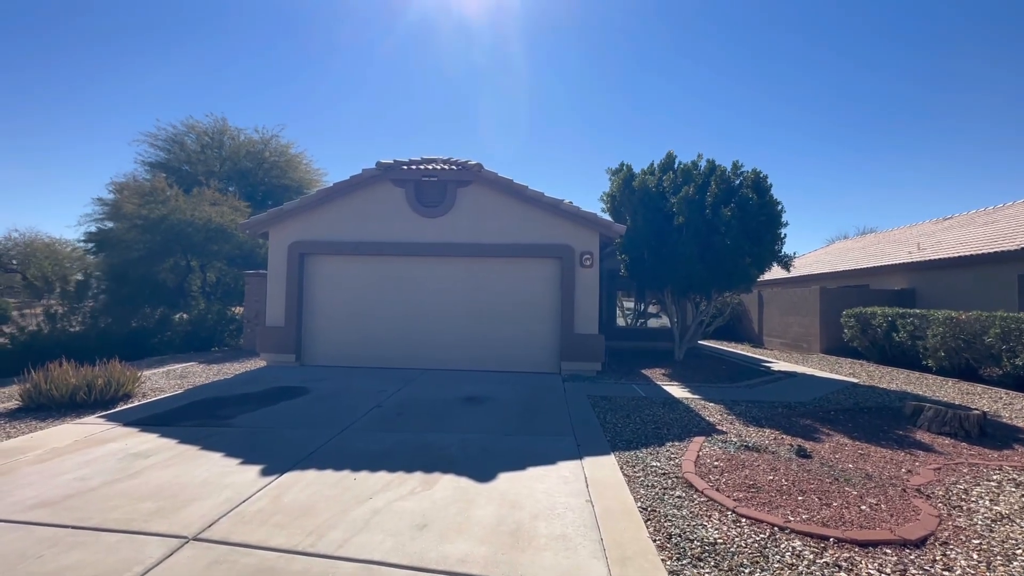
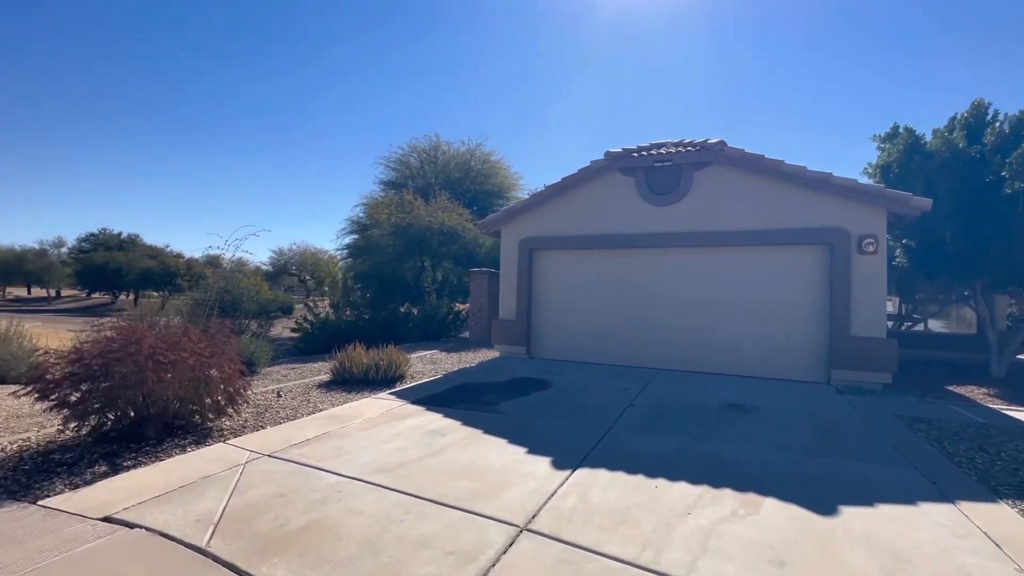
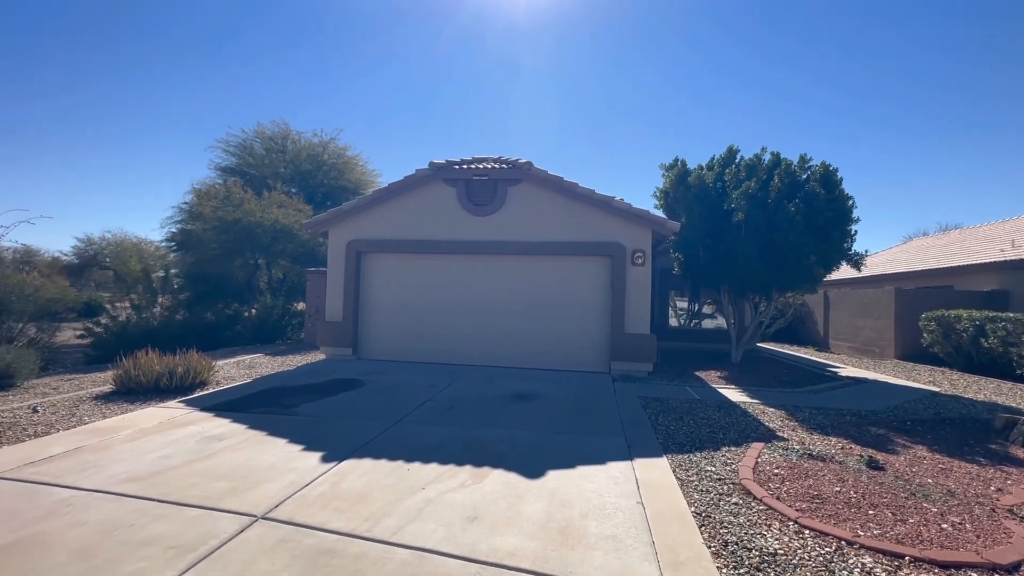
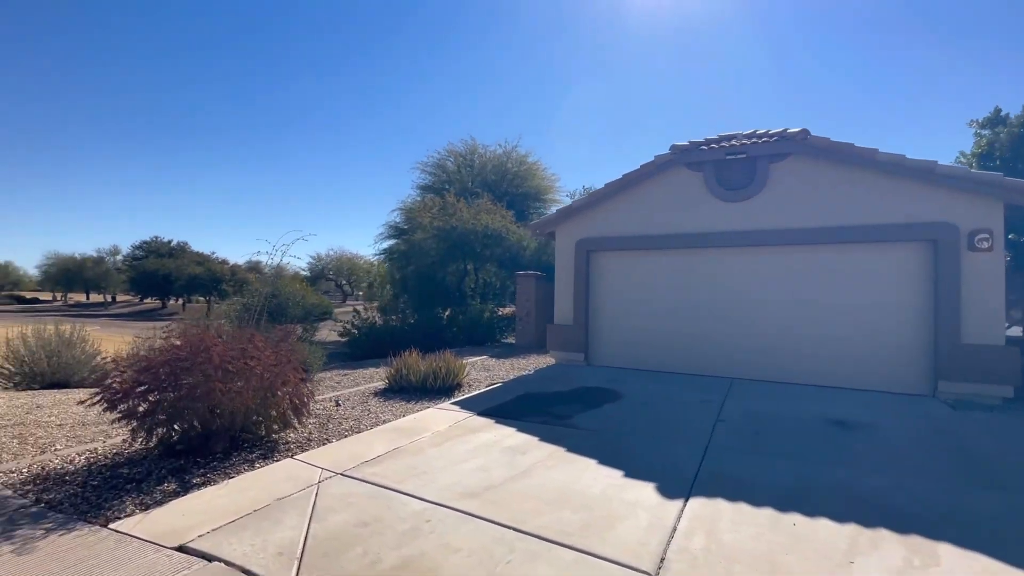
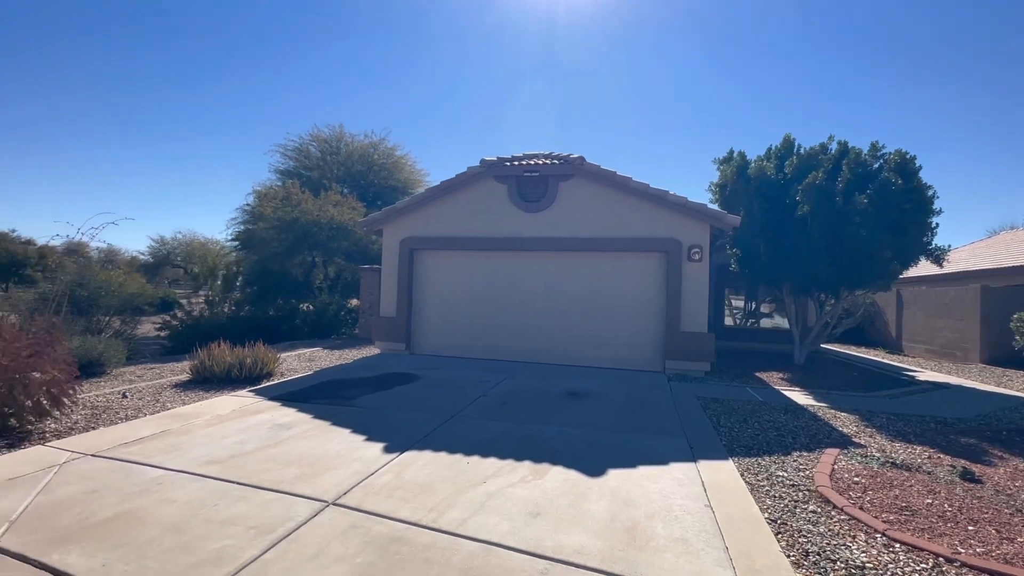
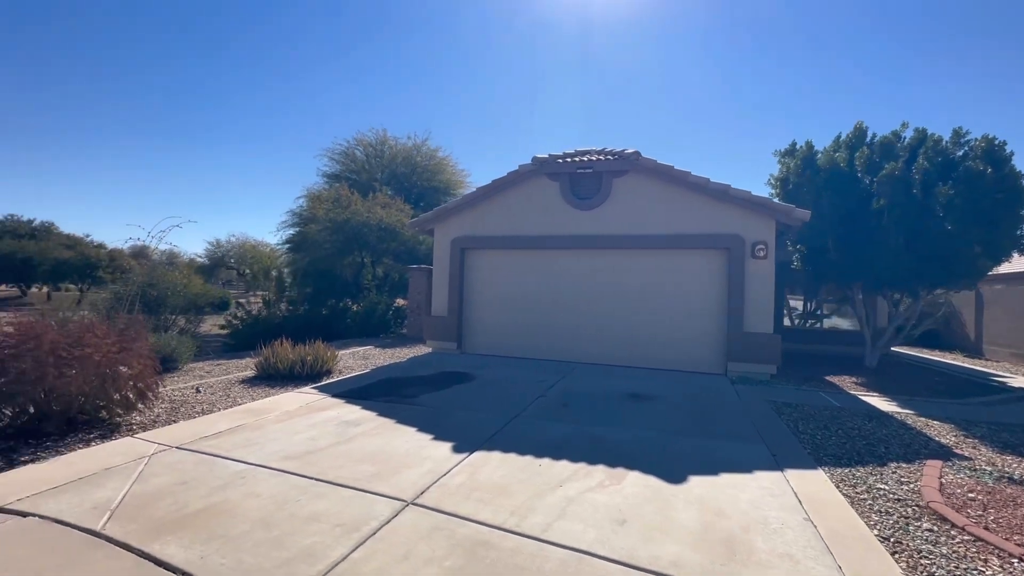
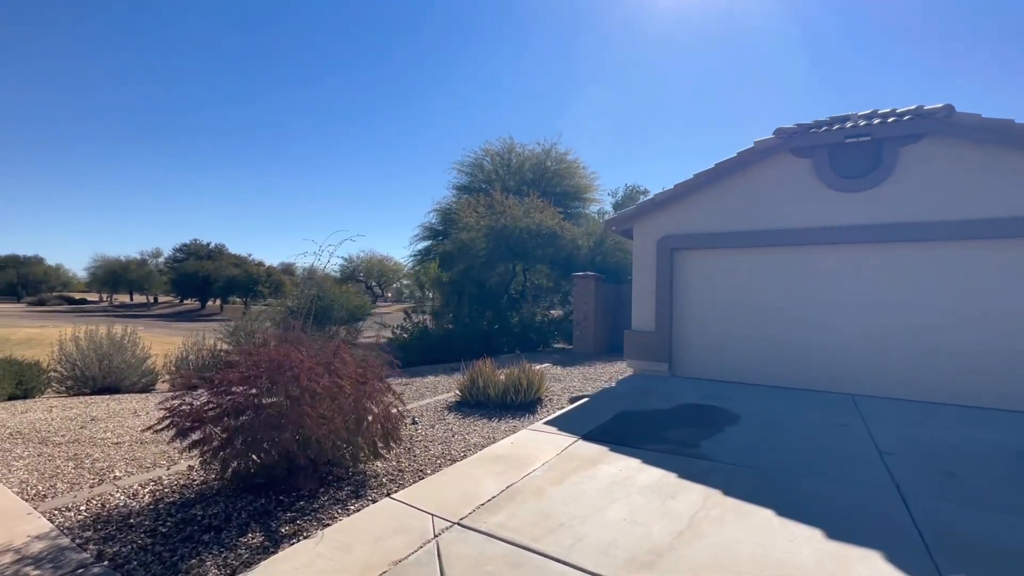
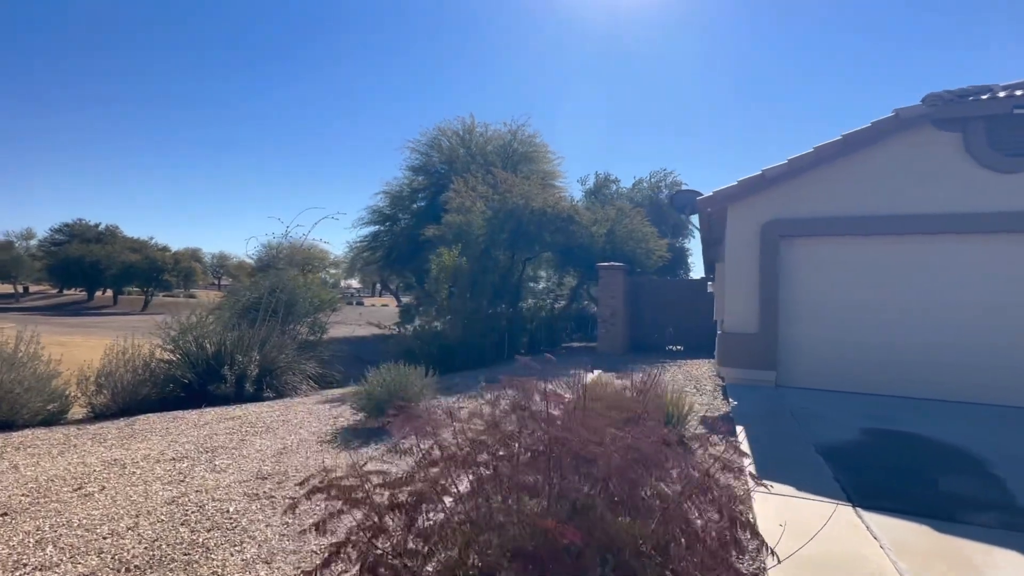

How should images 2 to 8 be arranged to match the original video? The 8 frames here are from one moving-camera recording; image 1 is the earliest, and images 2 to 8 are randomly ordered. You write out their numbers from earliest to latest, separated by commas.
3, 5, 6, 2, 4, 7, 8
